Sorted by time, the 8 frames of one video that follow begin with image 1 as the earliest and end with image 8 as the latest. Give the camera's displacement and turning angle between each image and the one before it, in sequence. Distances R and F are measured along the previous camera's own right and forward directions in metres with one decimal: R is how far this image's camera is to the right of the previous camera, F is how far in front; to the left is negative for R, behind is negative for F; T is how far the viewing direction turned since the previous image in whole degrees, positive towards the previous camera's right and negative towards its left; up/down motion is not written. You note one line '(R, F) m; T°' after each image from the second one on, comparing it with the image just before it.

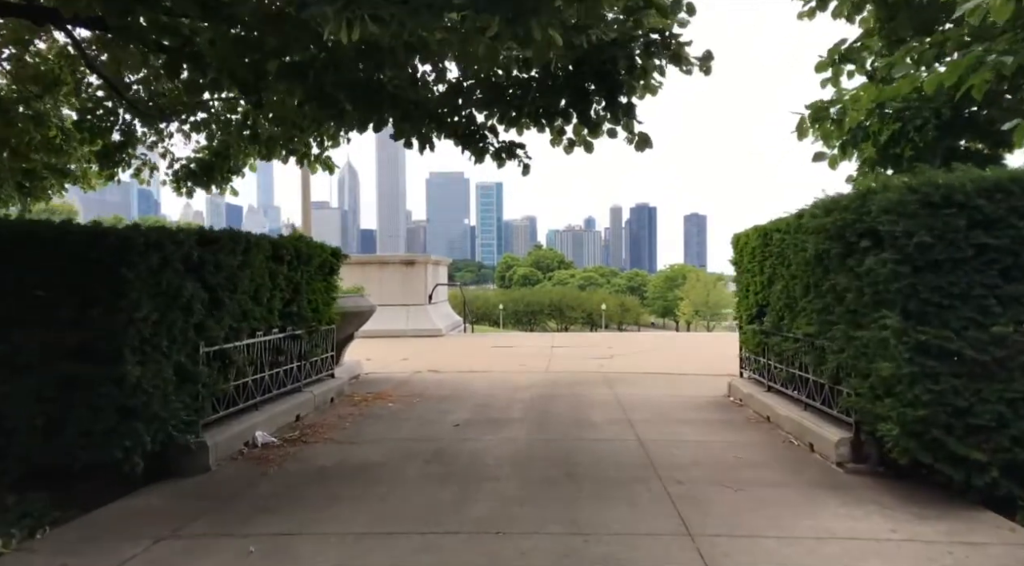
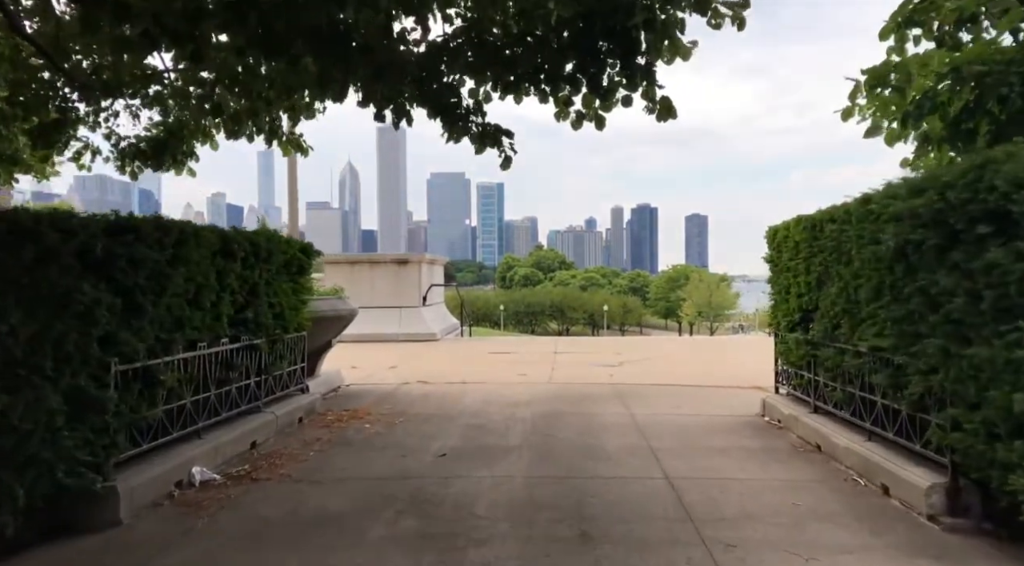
(0.0, +1.0) m; 0°
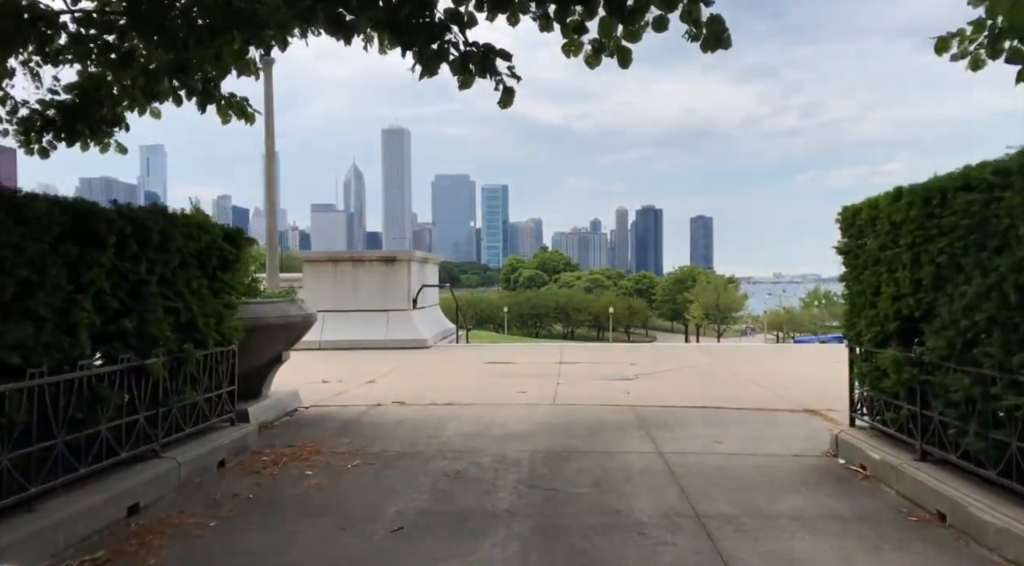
(+0.1, +1.5) m; 0°
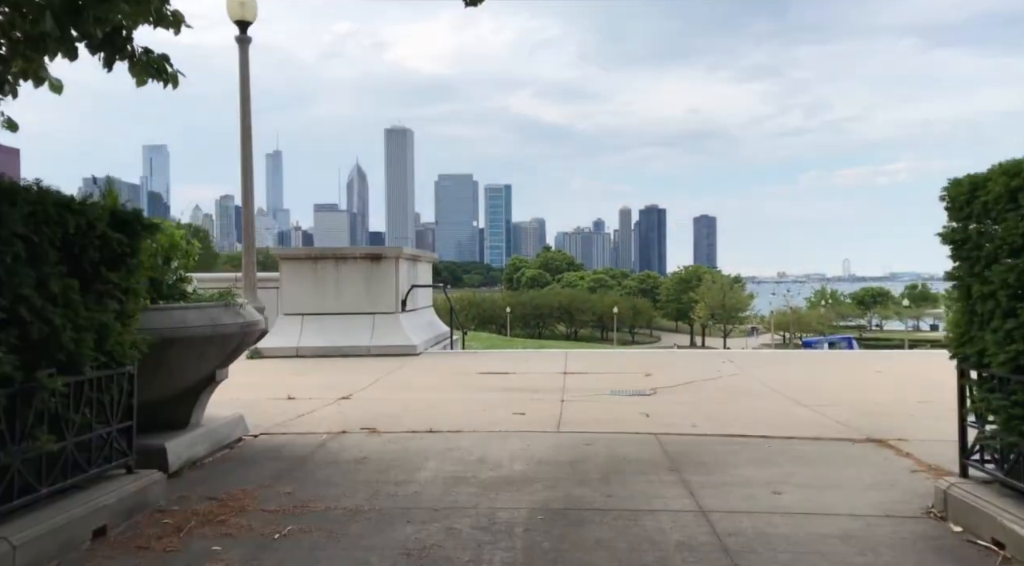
(+0.1, +1.3) m; 0°
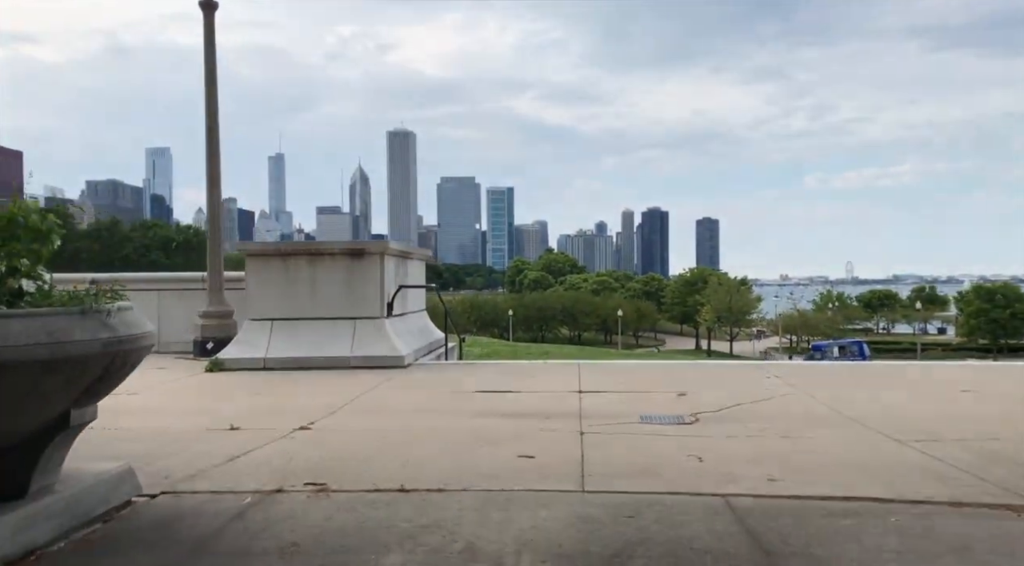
(0.0, +1.7) m; 0°
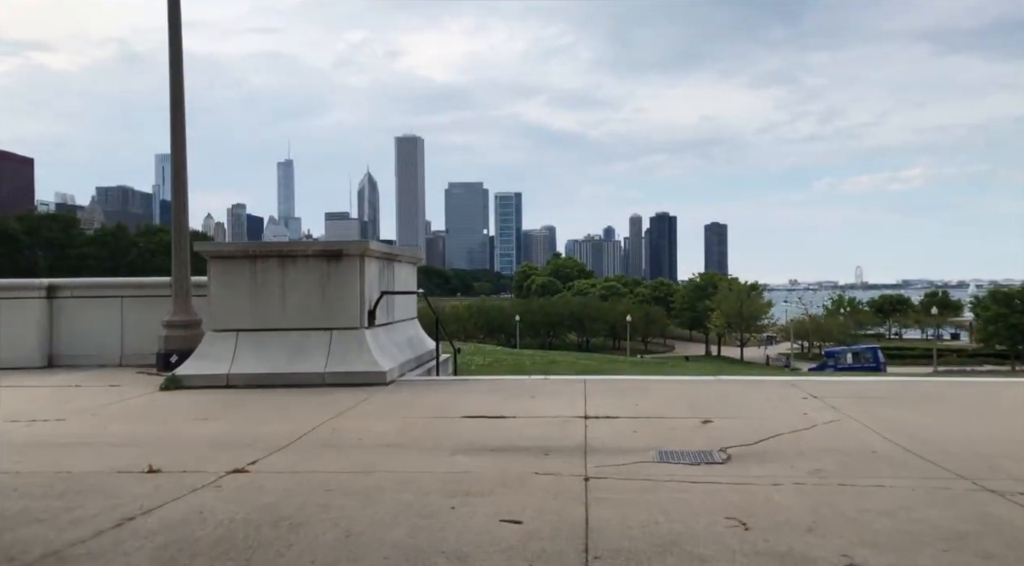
(+0.1, +1.2) m; -1°
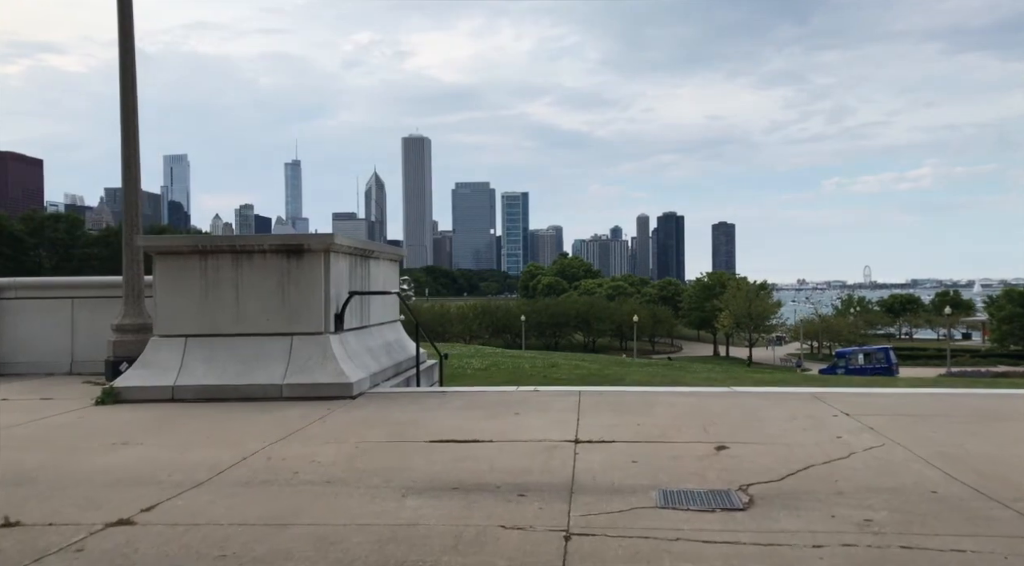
(+0.3, +1.1) m; -1°
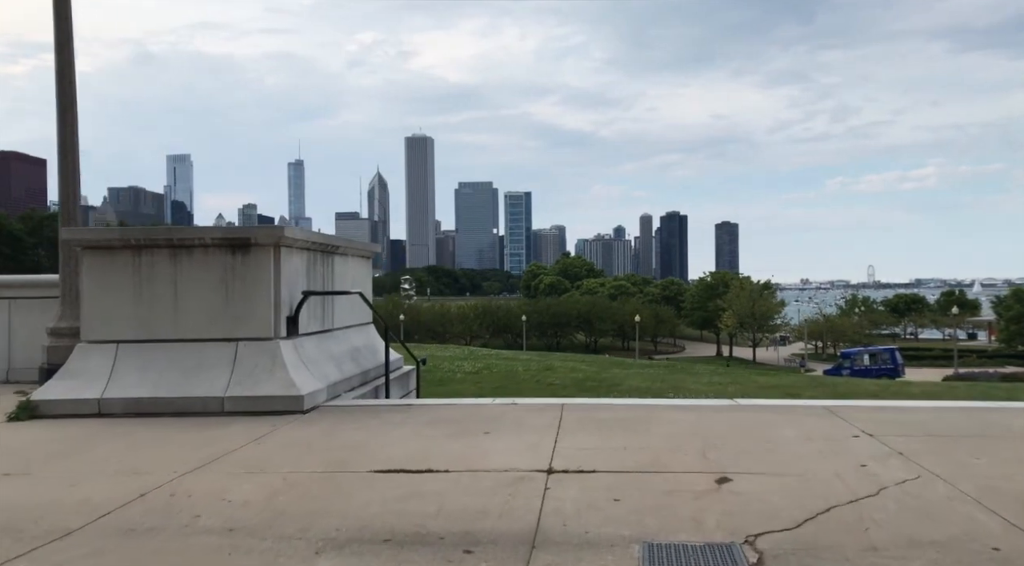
(+0.3, +1.0) m; 0°
